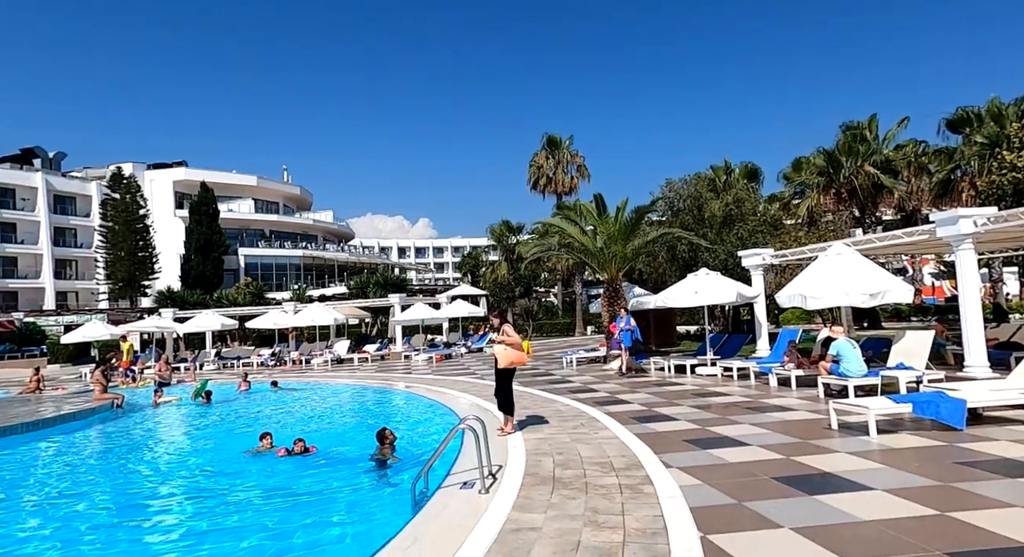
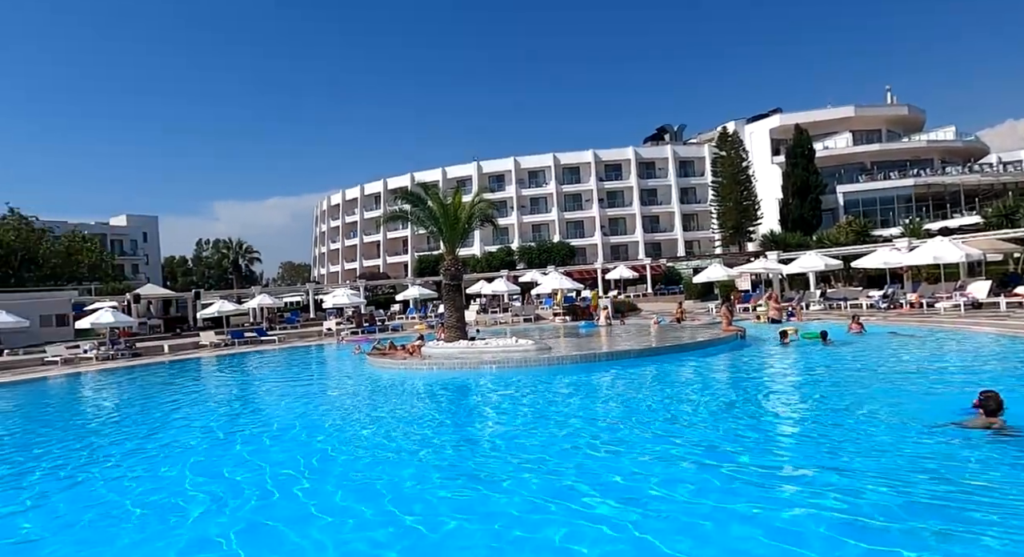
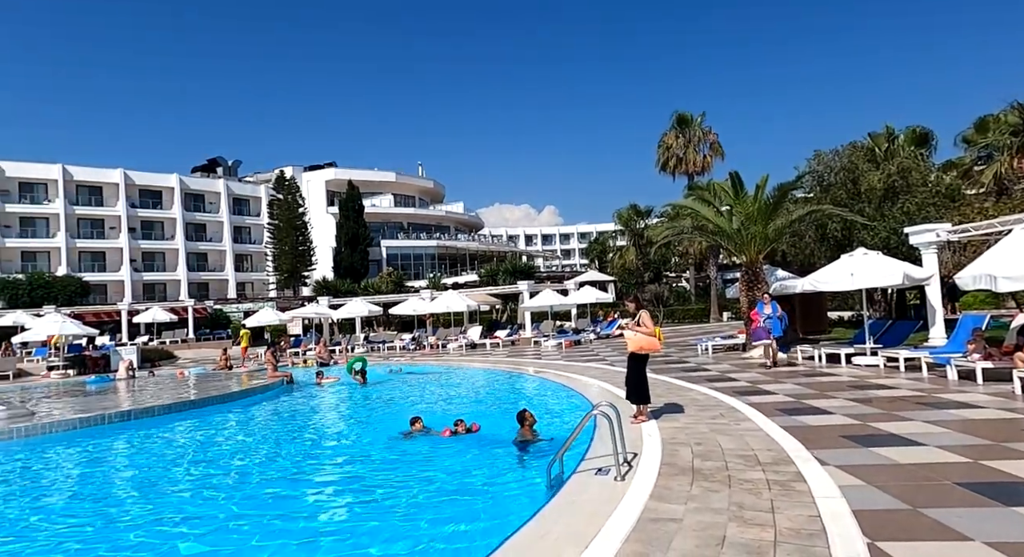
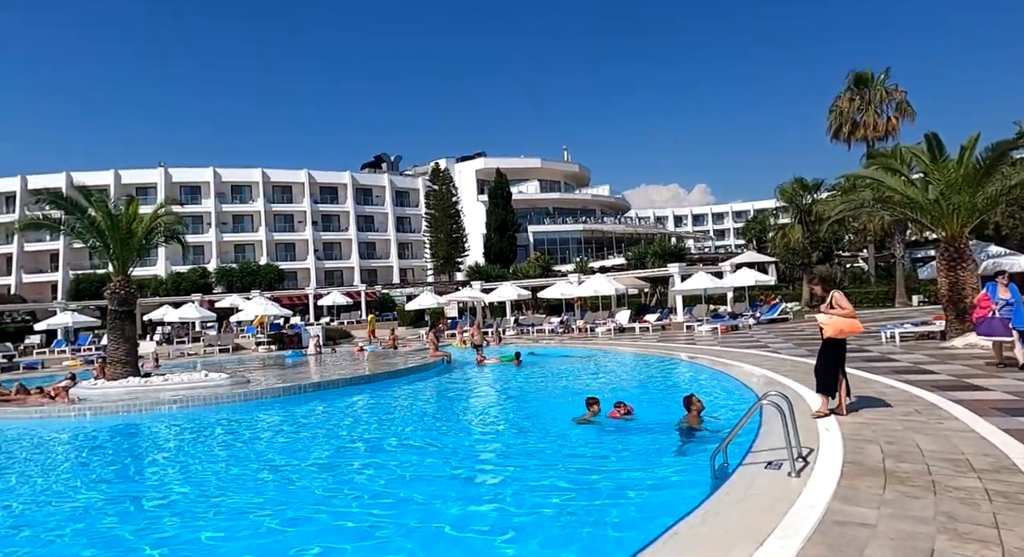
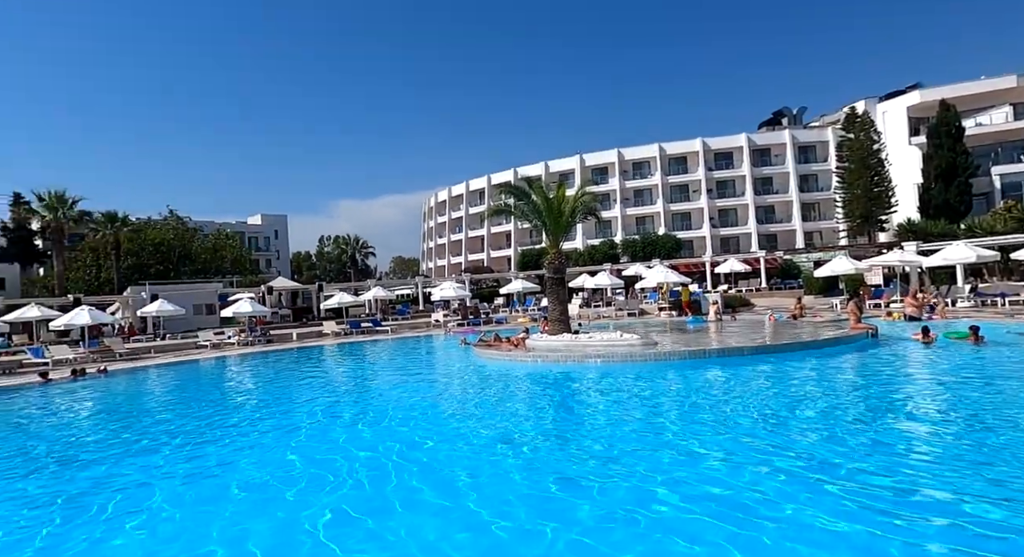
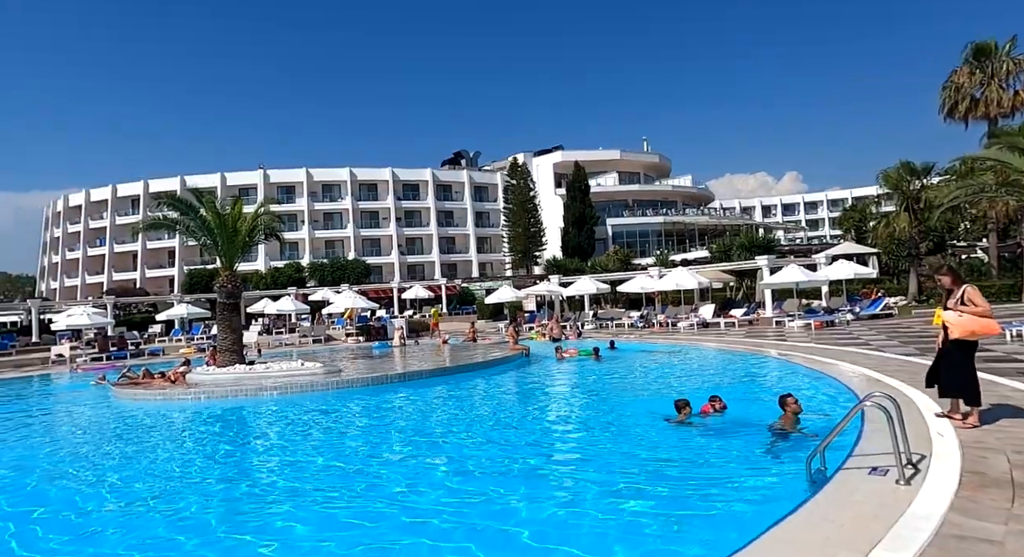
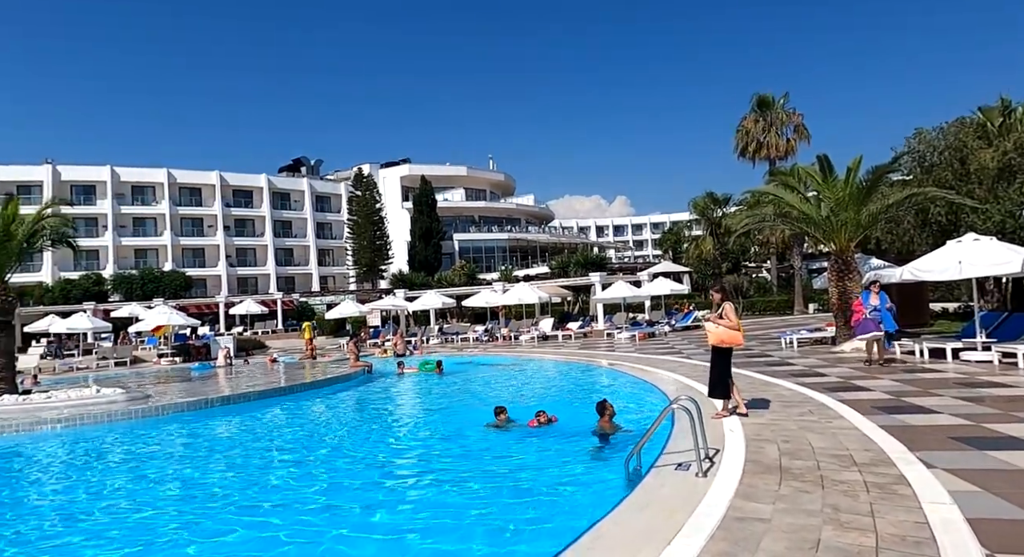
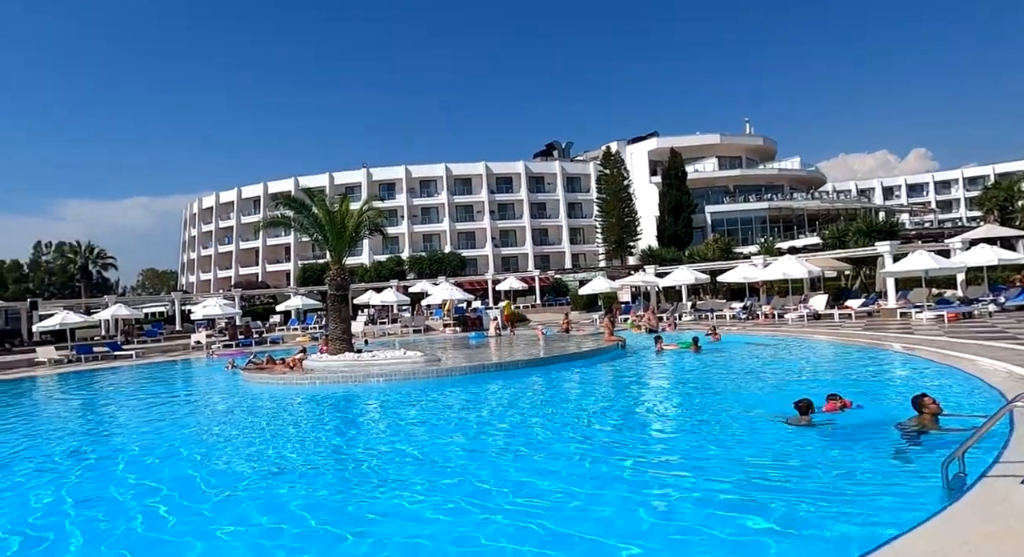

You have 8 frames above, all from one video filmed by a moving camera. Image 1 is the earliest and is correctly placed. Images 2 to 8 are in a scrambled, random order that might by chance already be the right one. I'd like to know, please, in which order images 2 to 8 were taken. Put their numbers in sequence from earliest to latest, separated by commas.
3, 7, 4, 6, 8, 2, 5
